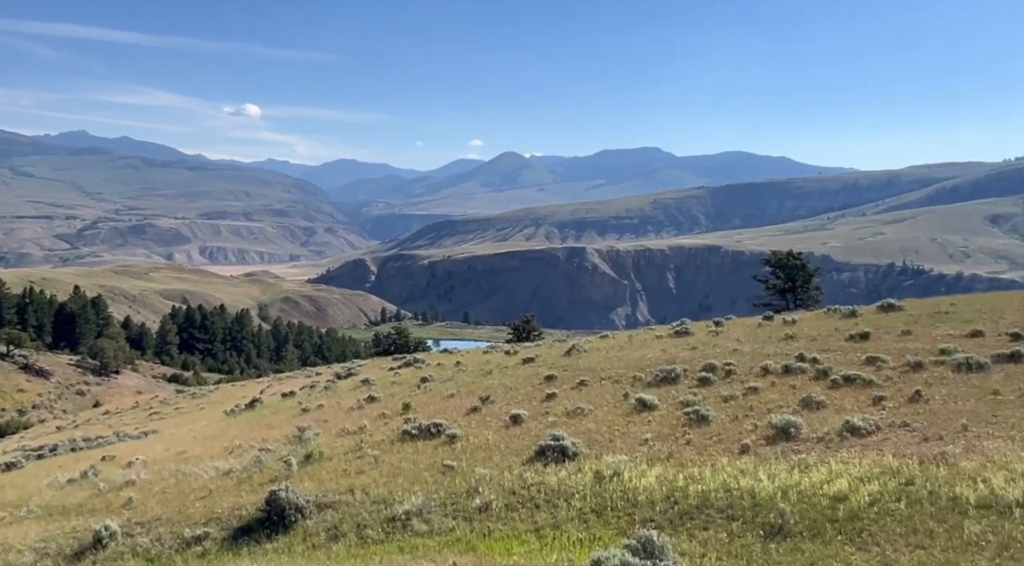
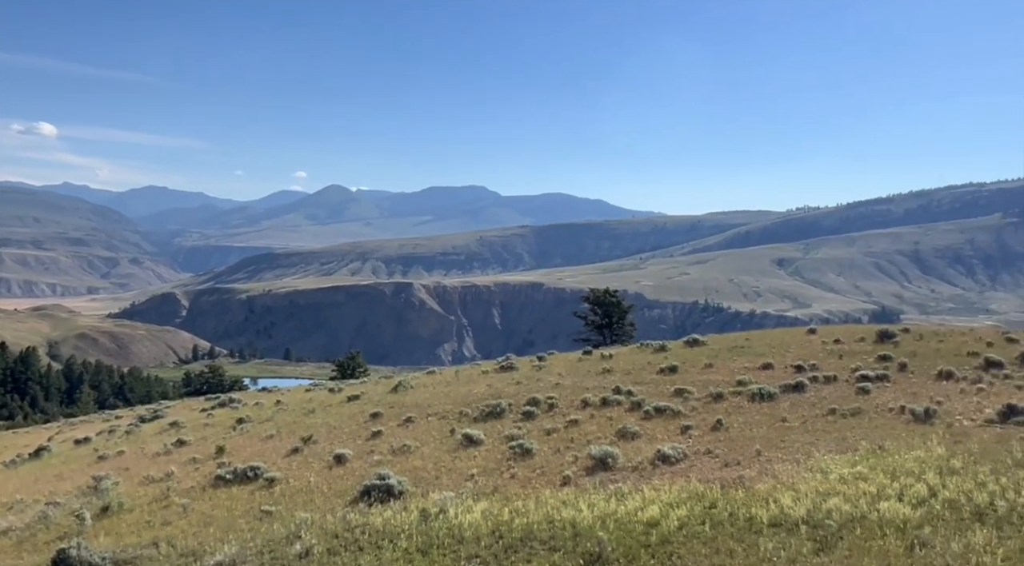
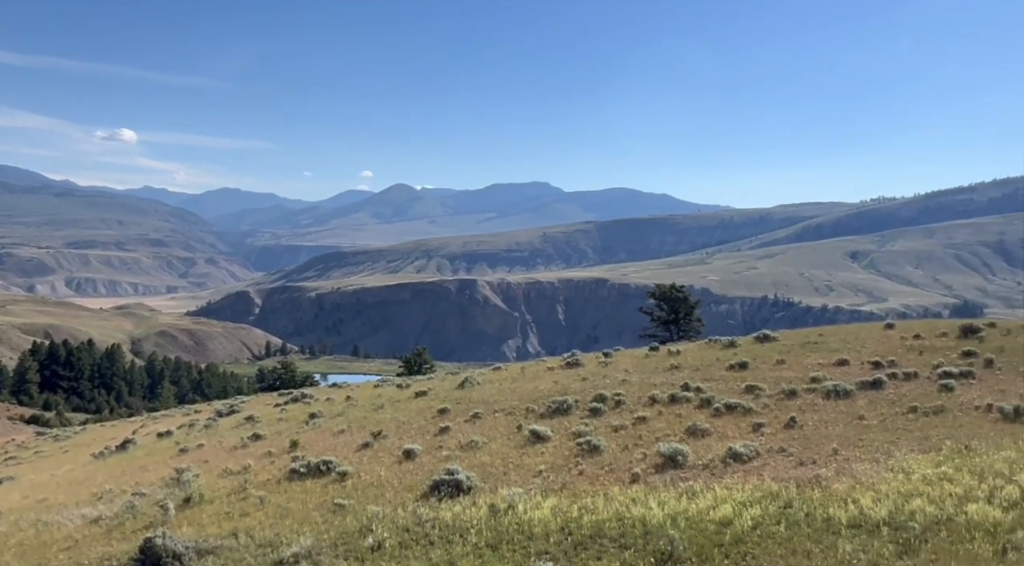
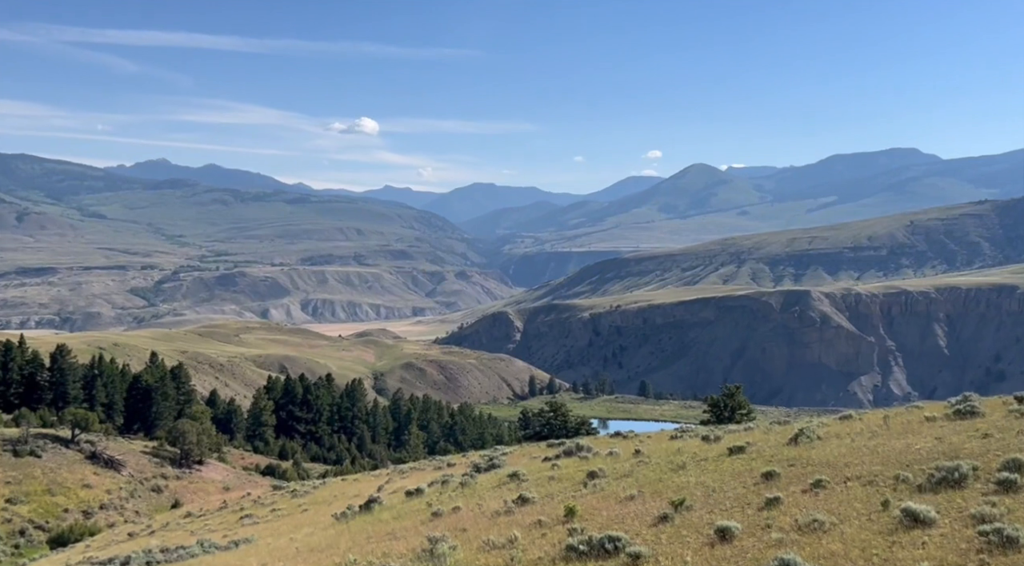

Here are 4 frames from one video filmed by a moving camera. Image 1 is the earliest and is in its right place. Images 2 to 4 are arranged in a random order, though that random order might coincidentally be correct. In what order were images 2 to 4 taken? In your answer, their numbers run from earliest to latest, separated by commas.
3, 2, 4
